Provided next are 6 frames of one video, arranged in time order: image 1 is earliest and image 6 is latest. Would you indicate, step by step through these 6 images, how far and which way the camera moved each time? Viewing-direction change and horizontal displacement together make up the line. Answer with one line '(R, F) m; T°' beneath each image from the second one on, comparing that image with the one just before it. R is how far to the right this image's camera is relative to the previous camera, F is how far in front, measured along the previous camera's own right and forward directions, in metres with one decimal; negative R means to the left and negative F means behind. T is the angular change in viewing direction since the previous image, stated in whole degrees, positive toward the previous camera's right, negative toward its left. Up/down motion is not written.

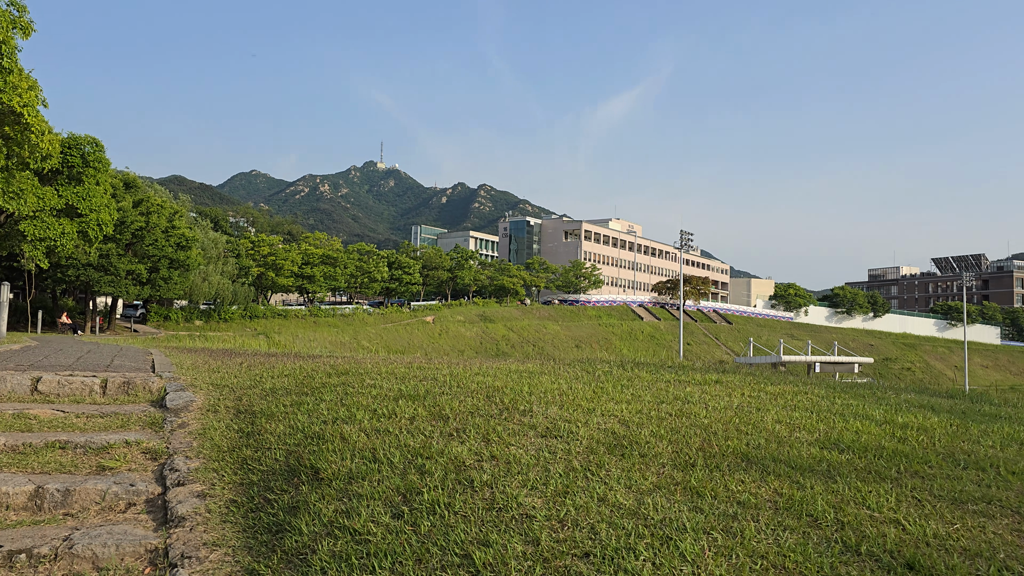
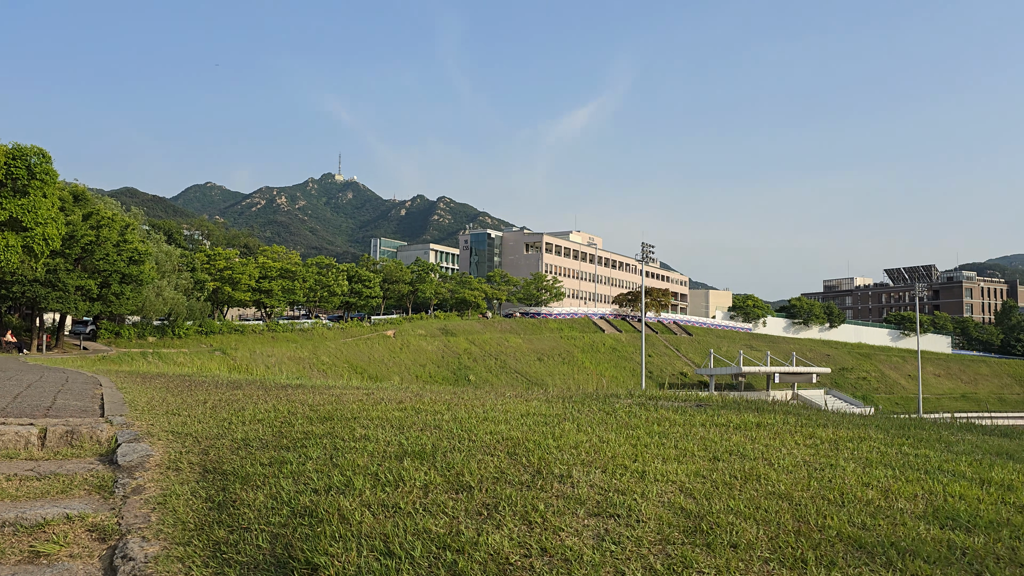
(-0.3, +0.7) m; +3°
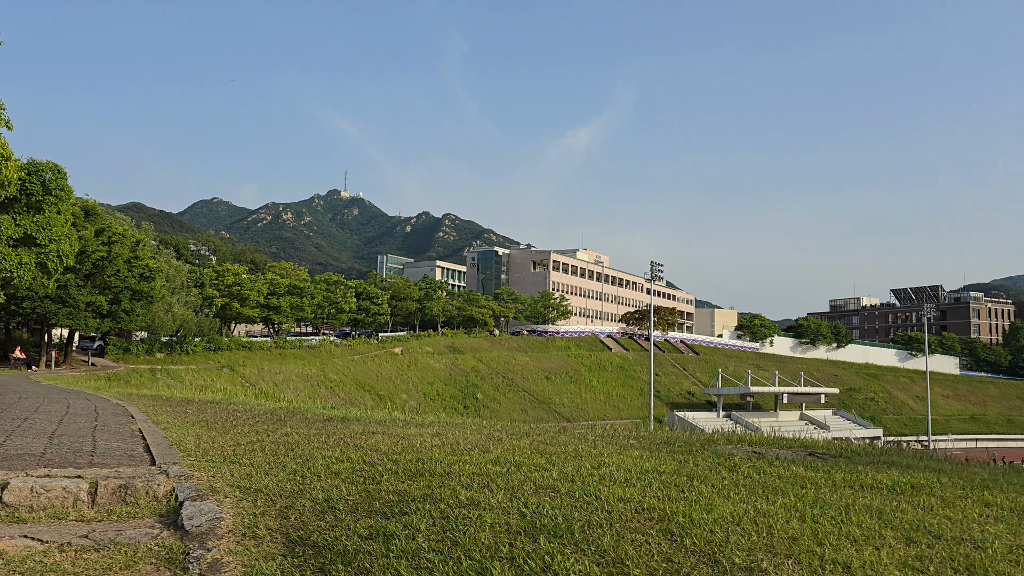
(-0.7, +0.5) m; 0°
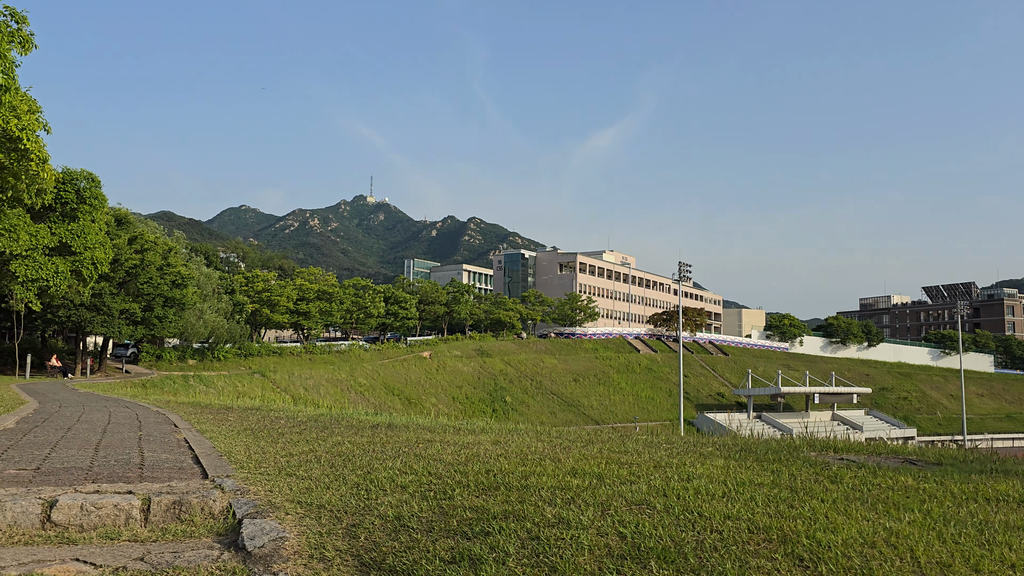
(-0.3, +0.3) m; -2°
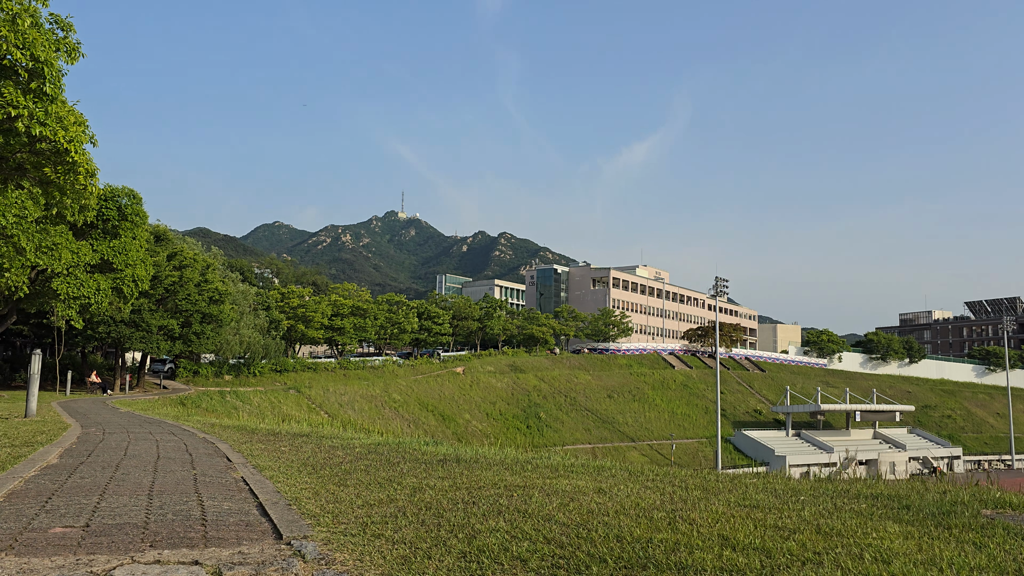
(-0.6, +0.7) m; -3°
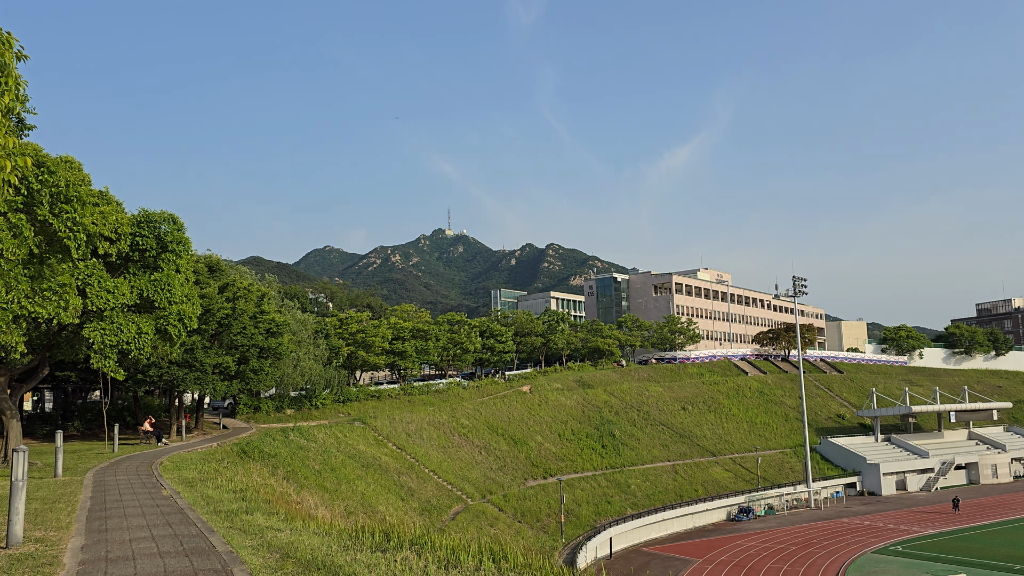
(-2.3, +5.1) m; -4°
